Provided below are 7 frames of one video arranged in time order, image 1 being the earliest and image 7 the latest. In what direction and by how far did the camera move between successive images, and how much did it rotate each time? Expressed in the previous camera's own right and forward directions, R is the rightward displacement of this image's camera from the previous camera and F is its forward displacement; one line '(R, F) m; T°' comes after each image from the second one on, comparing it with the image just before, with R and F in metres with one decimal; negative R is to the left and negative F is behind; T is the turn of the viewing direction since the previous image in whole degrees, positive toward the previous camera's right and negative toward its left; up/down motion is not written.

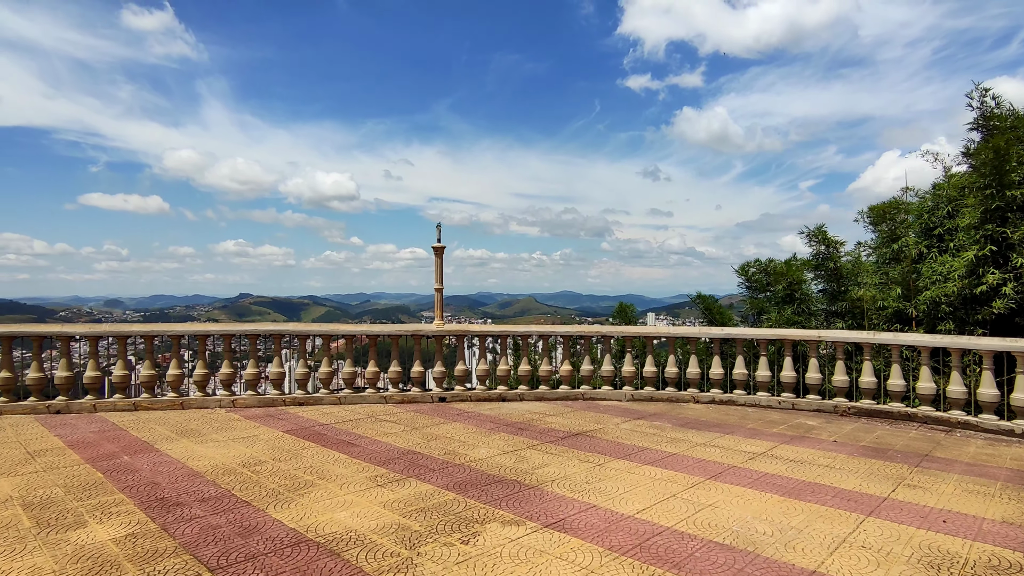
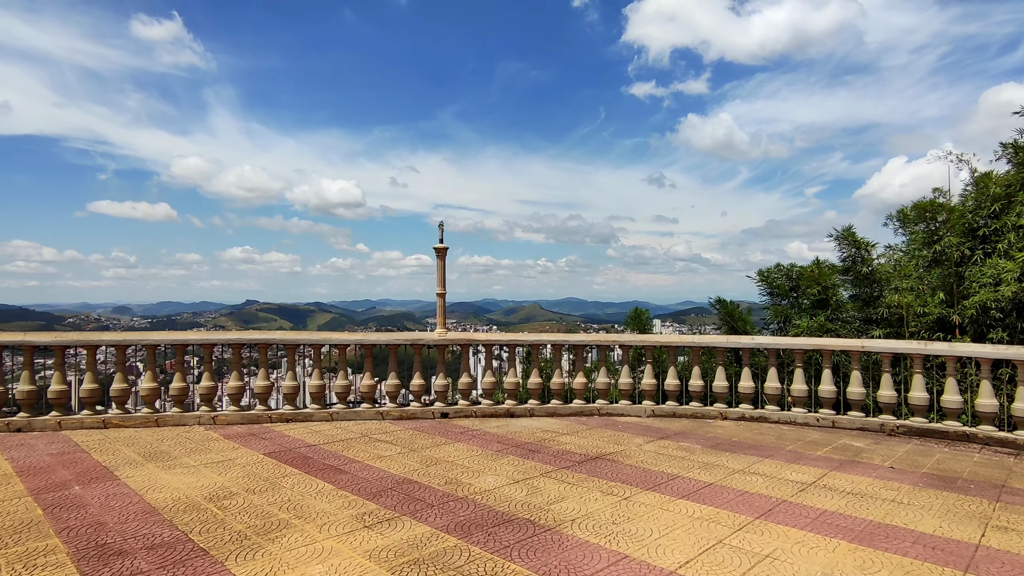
(0.0, +0.7) m; -1°
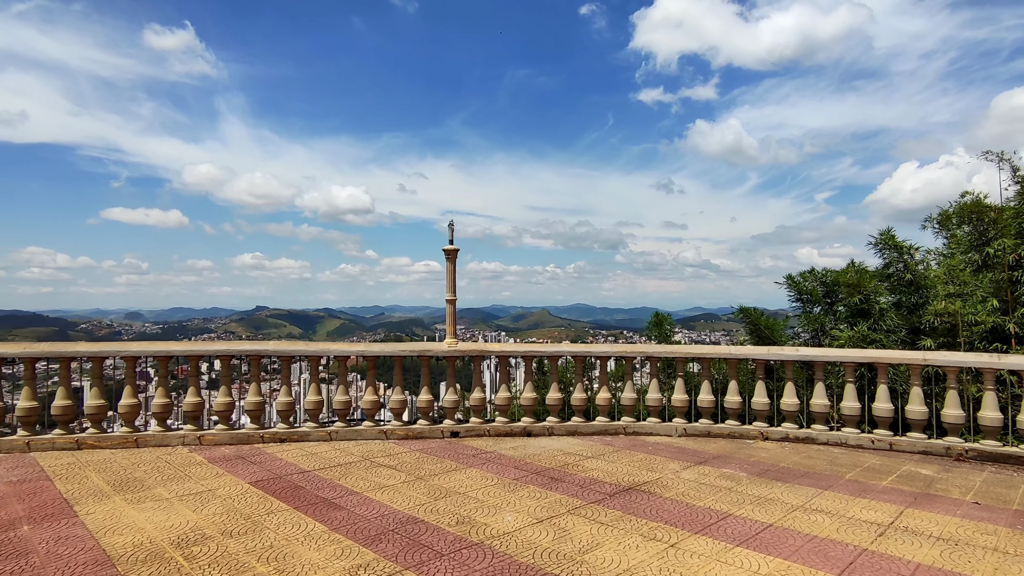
(-0.1, +0.7) m; -1°
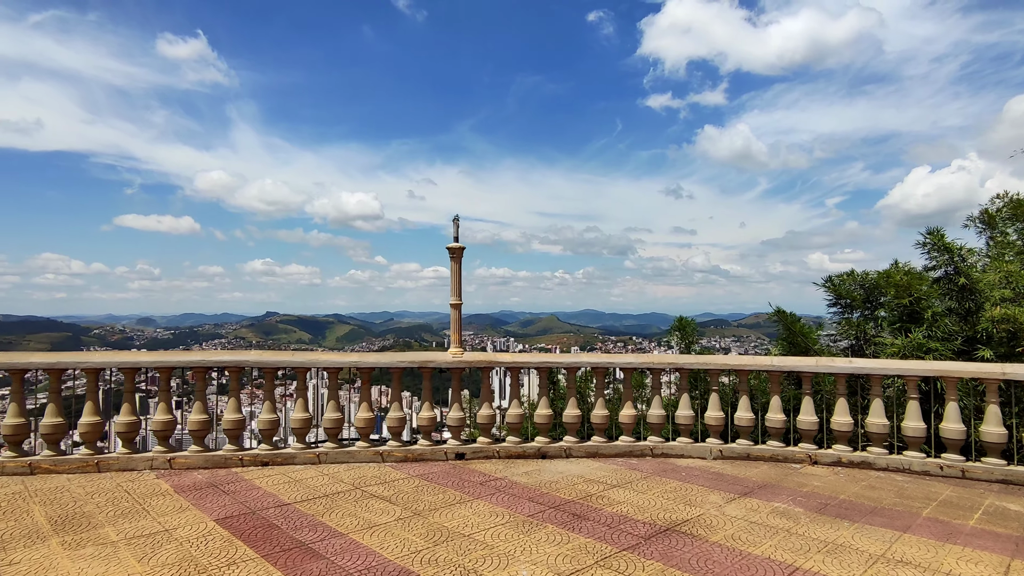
(0.0, +0.7) m; -1°
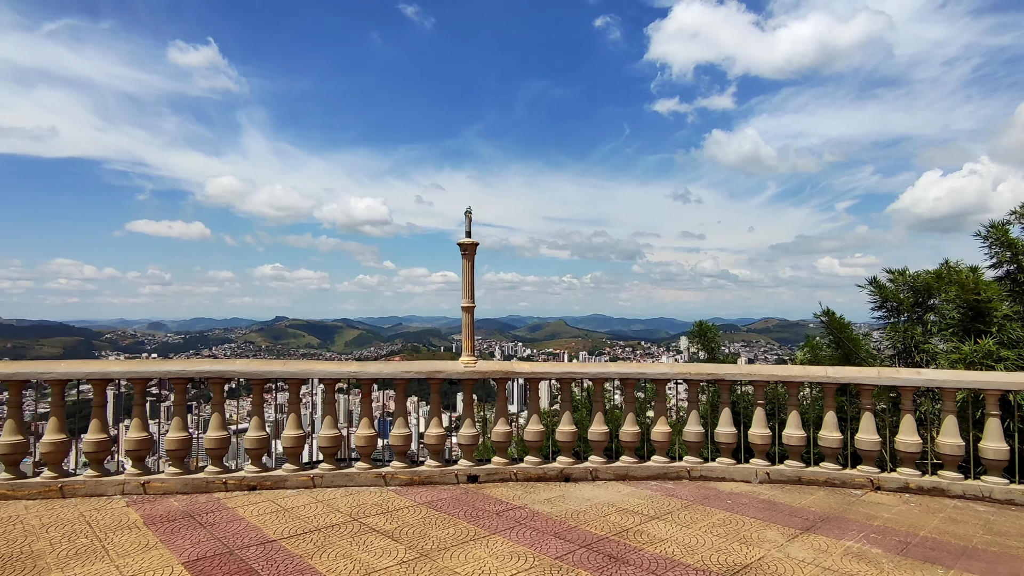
(-0.1, +0.6) m; -1°
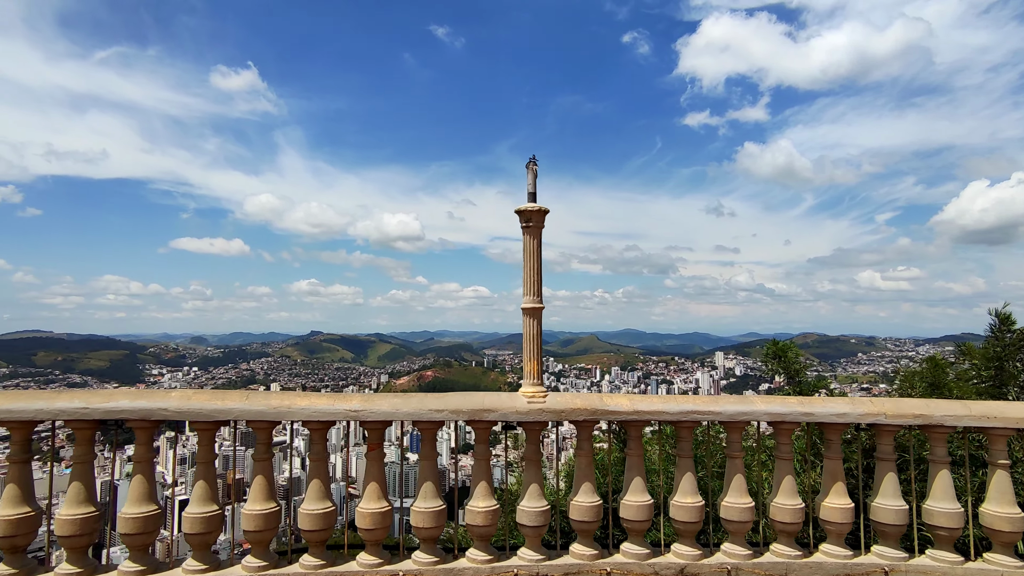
(-0.3, +1.8) m; -3°
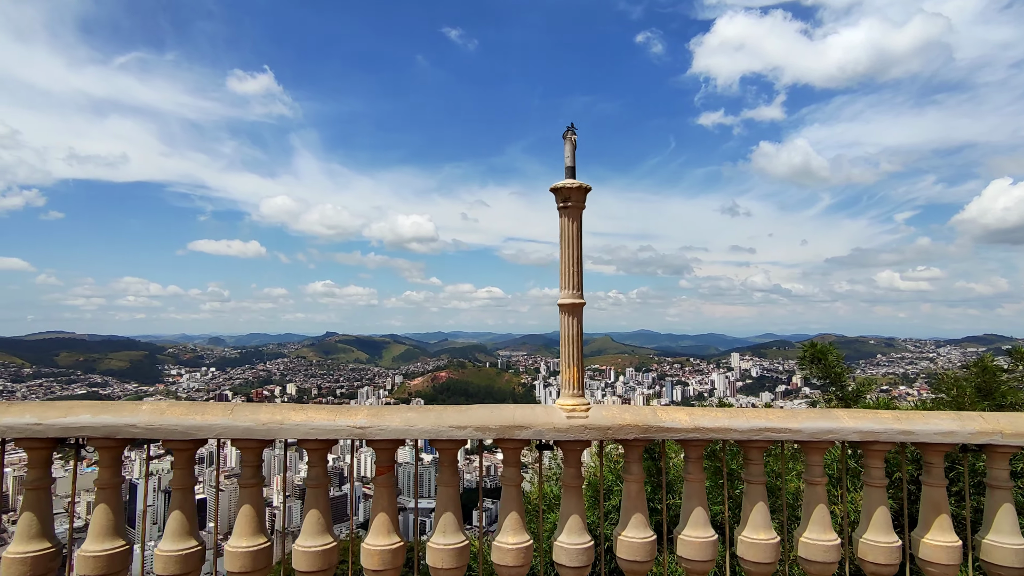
(-0.1, +0.5) m; -1°
